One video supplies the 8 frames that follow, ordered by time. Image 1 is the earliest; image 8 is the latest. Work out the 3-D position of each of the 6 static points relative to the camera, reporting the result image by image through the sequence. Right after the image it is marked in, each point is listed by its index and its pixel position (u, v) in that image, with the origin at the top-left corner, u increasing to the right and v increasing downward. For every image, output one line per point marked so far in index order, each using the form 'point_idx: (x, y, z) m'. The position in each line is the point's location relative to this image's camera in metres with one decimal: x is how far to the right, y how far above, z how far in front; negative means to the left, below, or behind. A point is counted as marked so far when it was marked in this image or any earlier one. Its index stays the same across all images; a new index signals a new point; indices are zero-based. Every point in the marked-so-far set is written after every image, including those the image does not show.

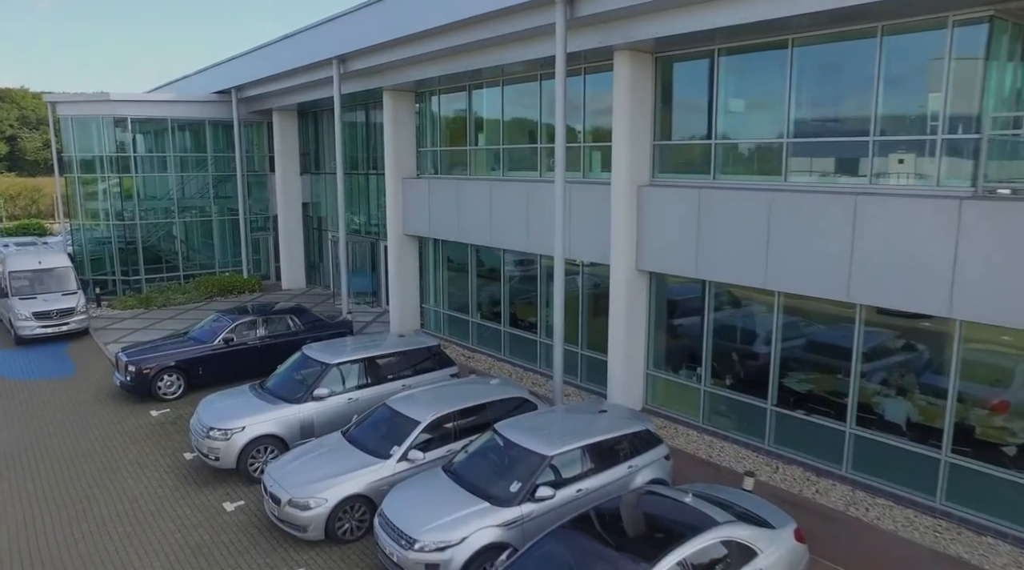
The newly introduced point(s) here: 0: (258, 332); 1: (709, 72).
0: (-5.5, -1.0, +18.3) m
1: (+3.4, +3.7, +14.6) m
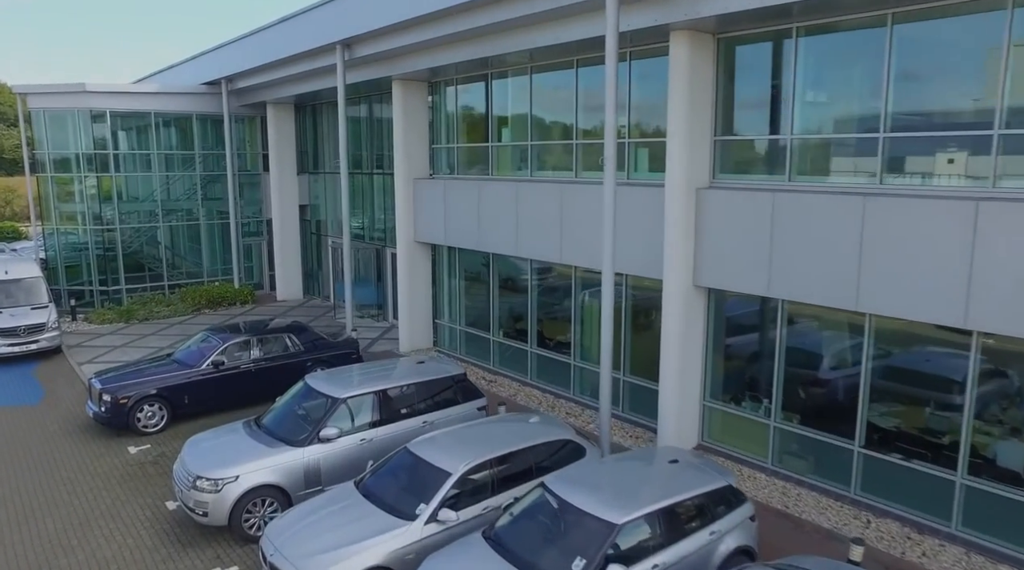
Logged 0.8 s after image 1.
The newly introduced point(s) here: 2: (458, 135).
0: (-5.0, -1.3, +16.1) m
1: (+4.0, +3.4, +12.5) m
2: (-1.2, +3.2, +17.9) m
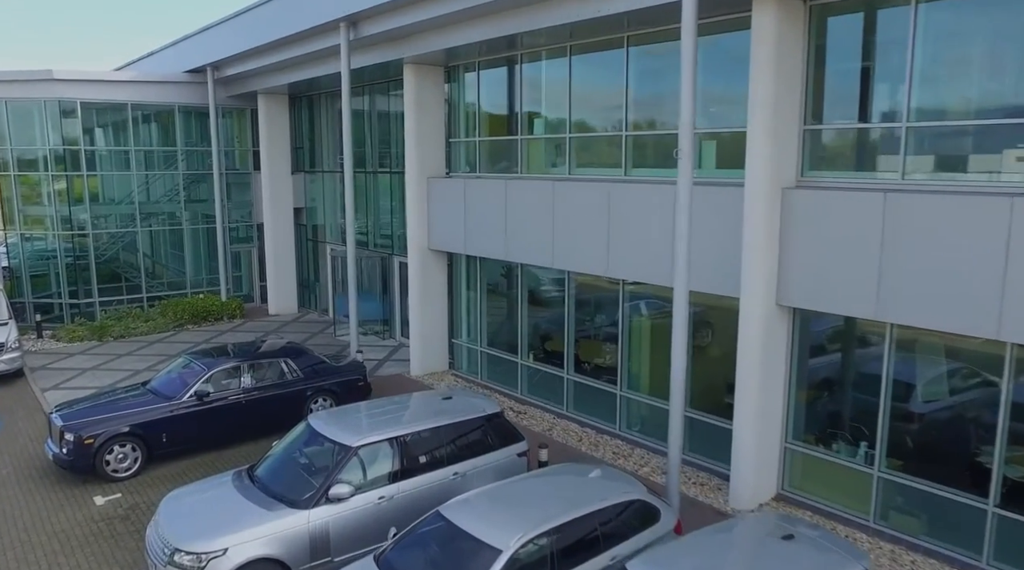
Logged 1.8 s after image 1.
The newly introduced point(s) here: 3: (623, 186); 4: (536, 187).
0: (-4.4, -1.6, +13.8) m
1: (+4.6, +3.1, +10.3) m
2: (-0.6, +2.9, +15.6) m
3: (+1.6, +1.5, +12.5) m
4: (+0.4, +1.6, +13.9) m
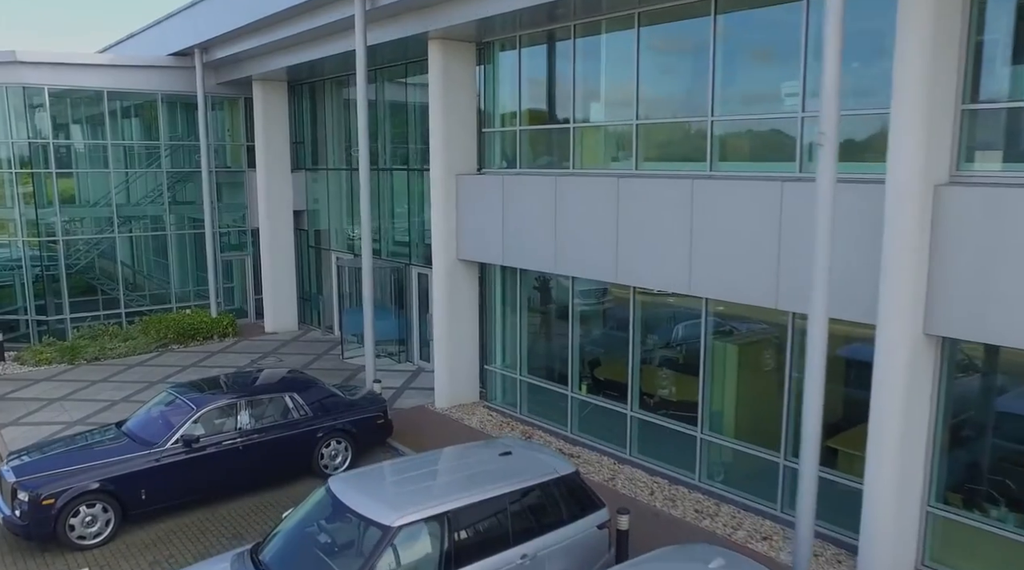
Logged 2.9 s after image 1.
0: (-3.7, -1.9, +11.3) m
1: (+5.4, +2.9, +7.9) m
2: (+0.1, +2.6, +13.2) m
3: (+2.4, +1.2, +10.1) m
4: (+1.1, +1.4, +11.5) m
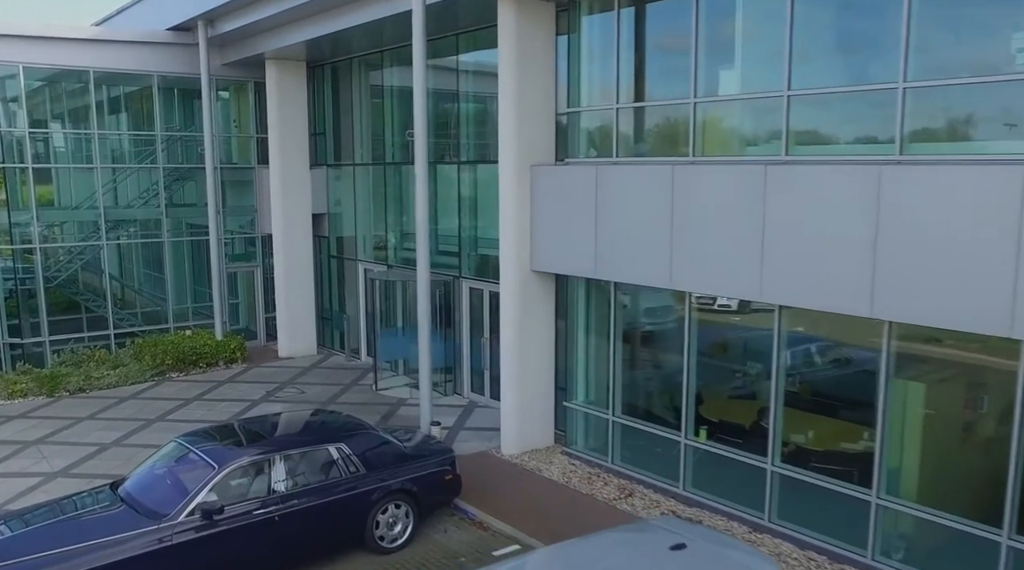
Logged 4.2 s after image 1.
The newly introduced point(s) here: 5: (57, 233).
0: (-2.5, -2.1, +8.6) m
1: (+6.7, +2.7, +5.5) m
2: (+1.3, +2.4, +10.7) m
3: (+3.6, +1.0, +7.7) m
4: (+2.3, +1.2, +9.0) m
5: (-8.6, +1.0, +15.9) m
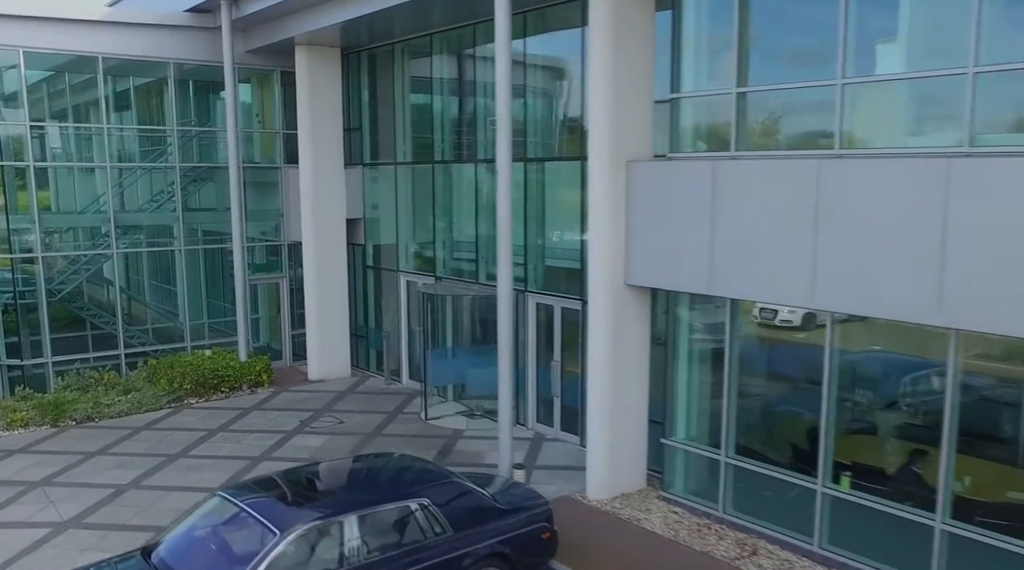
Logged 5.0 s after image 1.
0: (-1.4, -2.2, +6.9) m
1: (+7.8, +2.6, +4.0) m
2: (+2.3, +2.2, +9.1) m
3: (+4.7, +0.9, +6.1) m
4: (+3.4, +1.0, +7.4) m
5: (-7.6, +0.8, +14.2) m
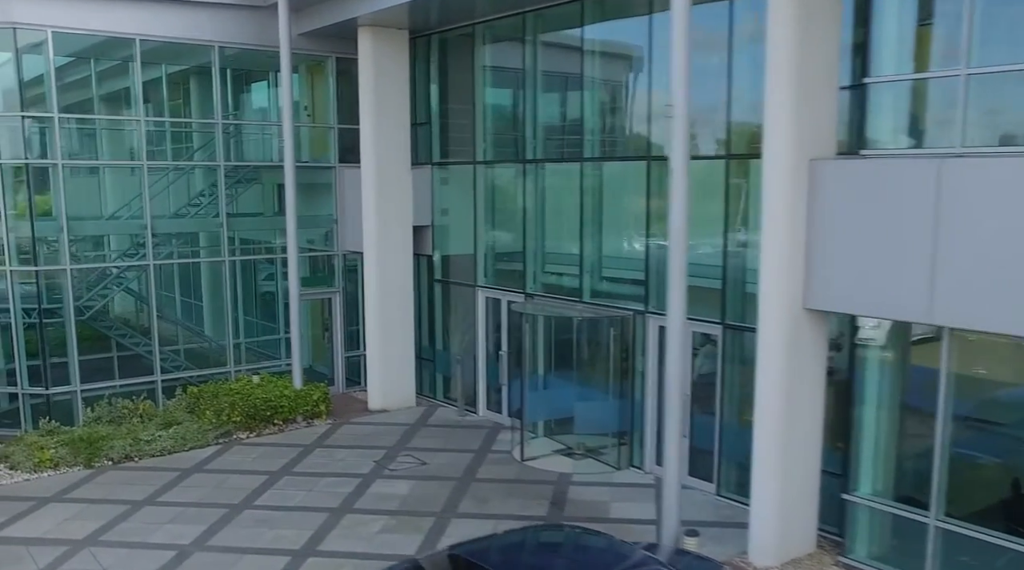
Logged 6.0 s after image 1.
0: (+0.1, -2.4, +5.2) m
1: (+9.4, +2.4, +2.6) m
2: (+3.8, +2.0, +7.5) m
3: (+6.2, +0.7, +4.5) m
4: (+4.9, +0.8, +5.9) m
5: (-6.3, +0.5, +12.3) m
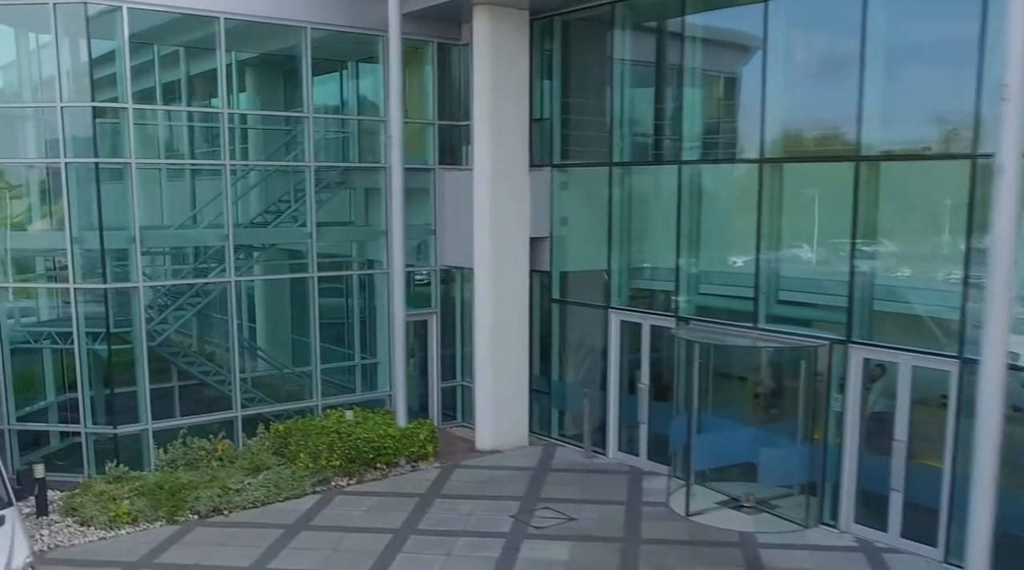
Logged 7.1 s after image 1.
0: (+2.0, -2.5, +3.5) m
1: (+11.3, +2.3, +1.2) m
2: (+5.6, +1.8, +6.0) m
3: (+8.1, +0.5, +3.1) m
4: (+6.8, +0.6, +4.4) m
5: (-4.5, +0.3, +10.6) m
